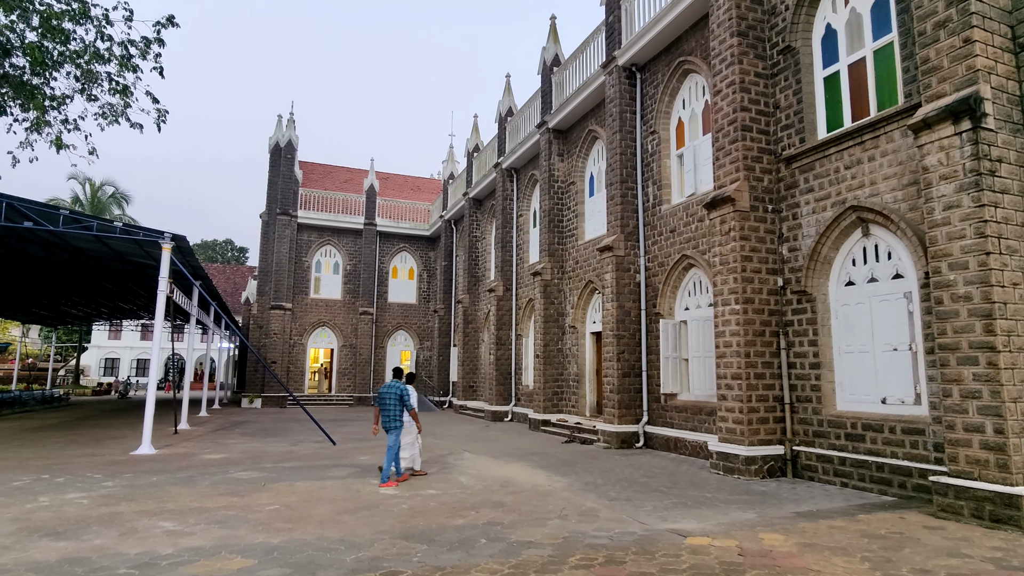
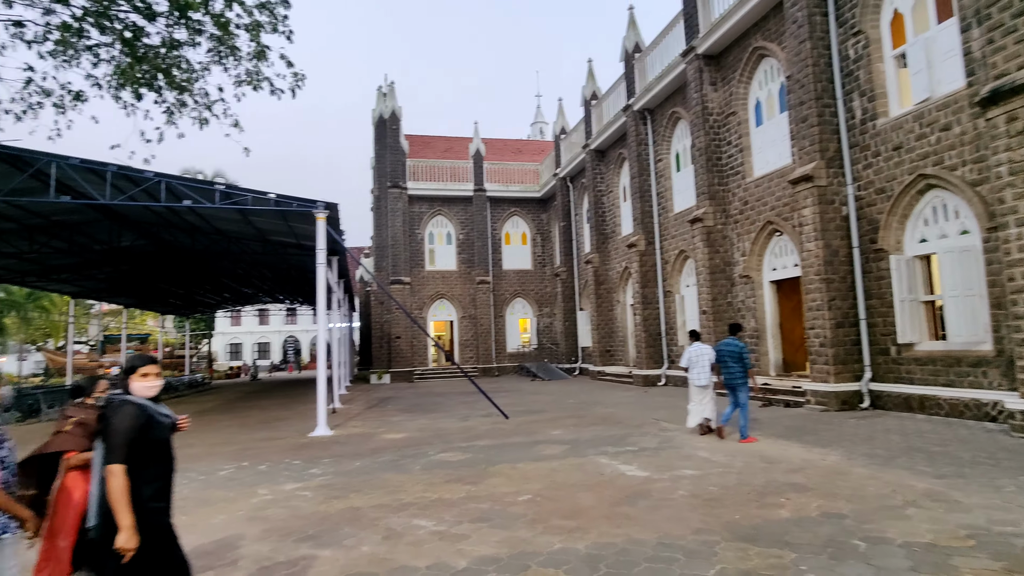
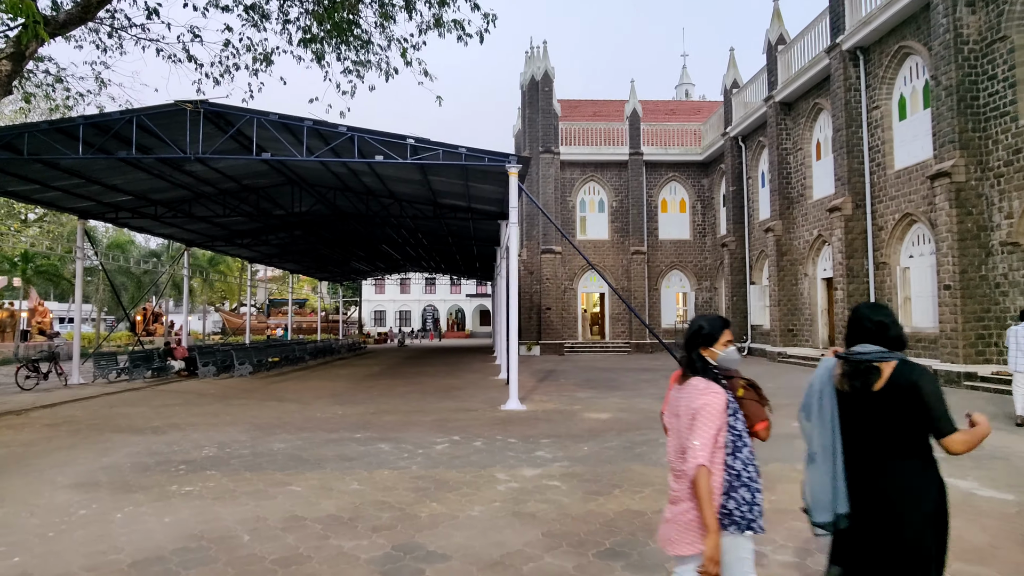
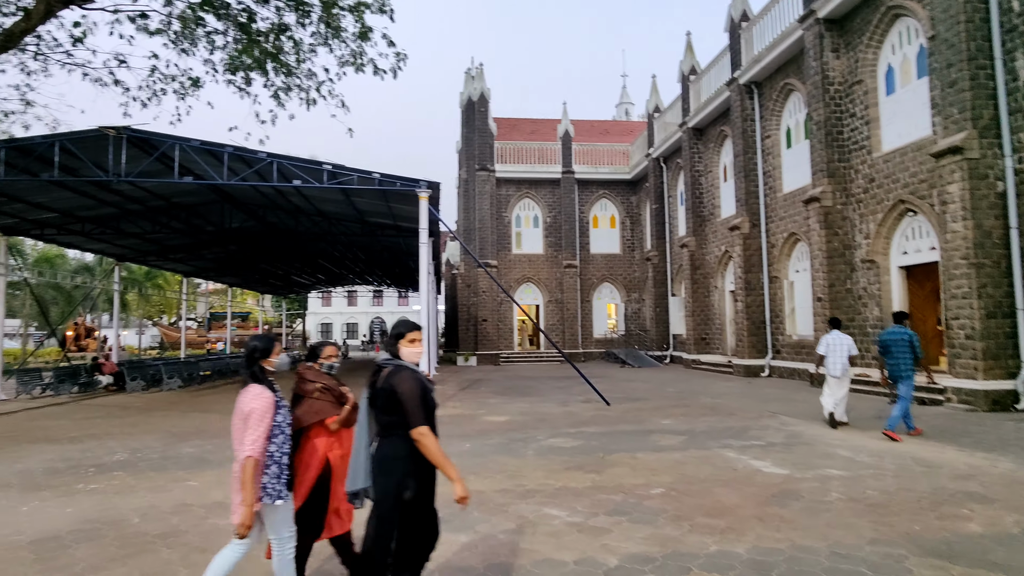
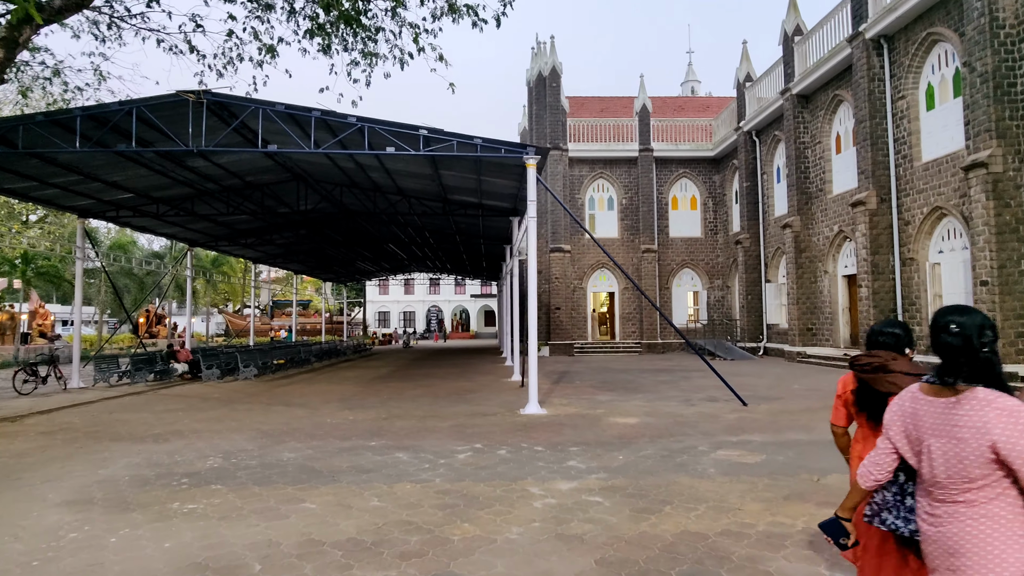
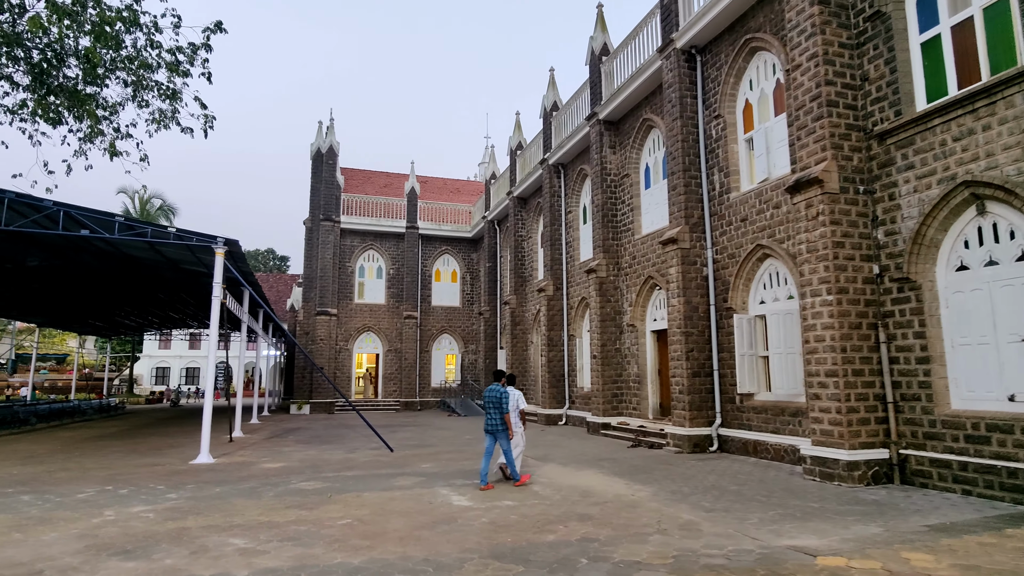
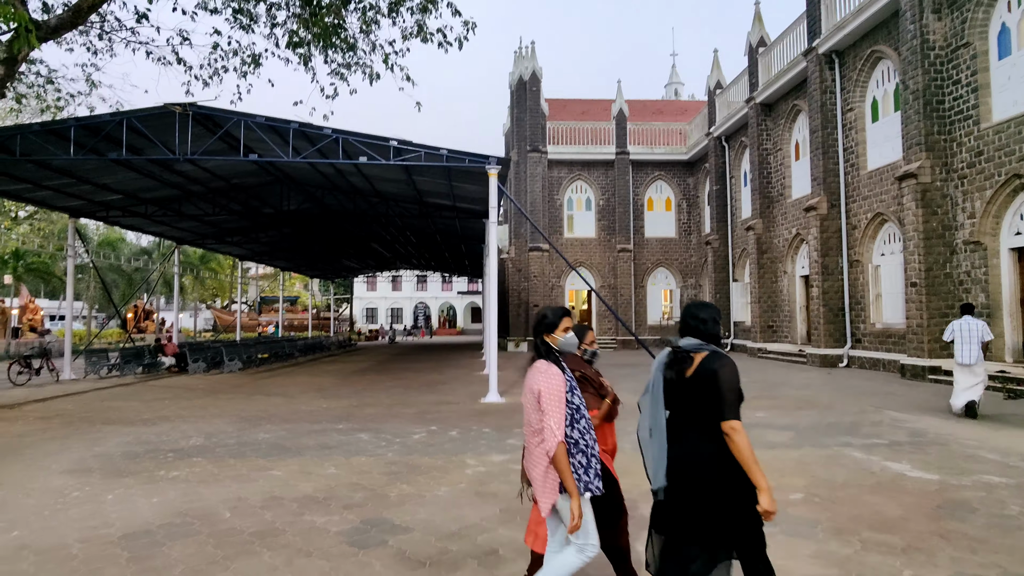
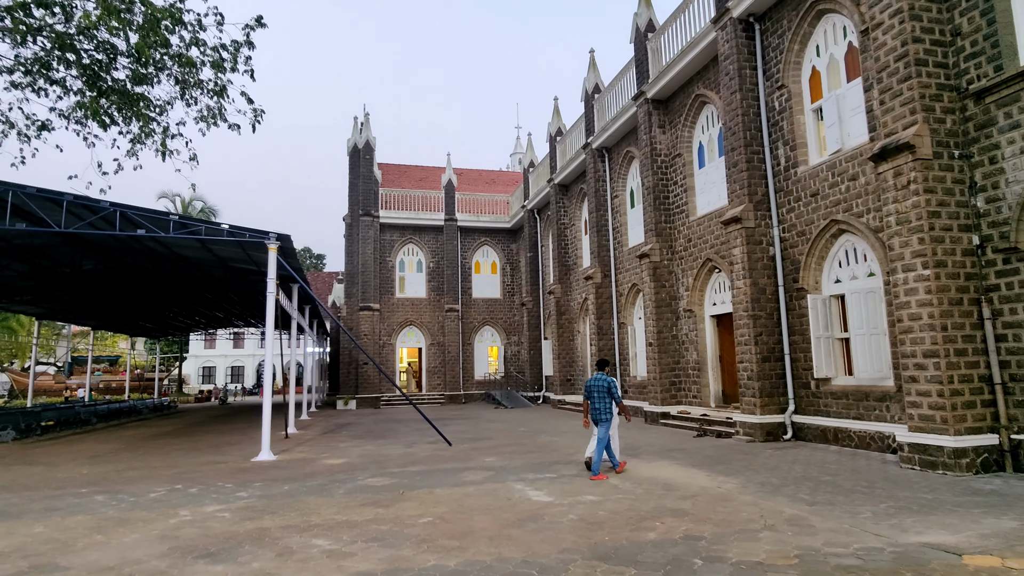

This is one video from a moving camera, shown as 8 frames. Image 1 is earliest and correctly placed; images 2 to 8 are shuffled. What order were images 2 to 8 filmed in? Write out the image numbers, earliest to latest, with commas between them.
6, 8, 2, 4, 7, 3, 5
